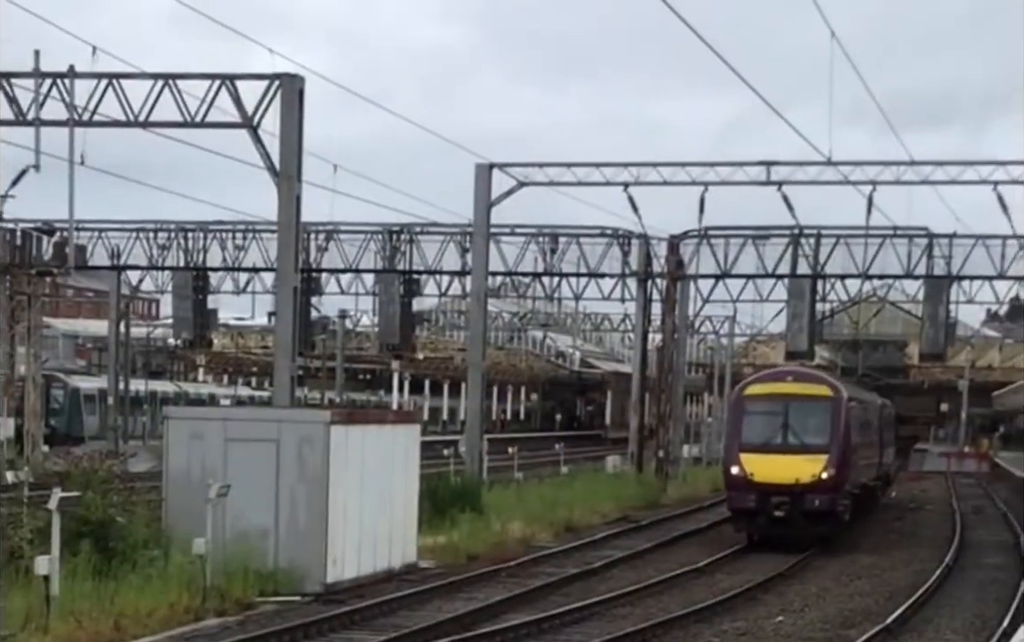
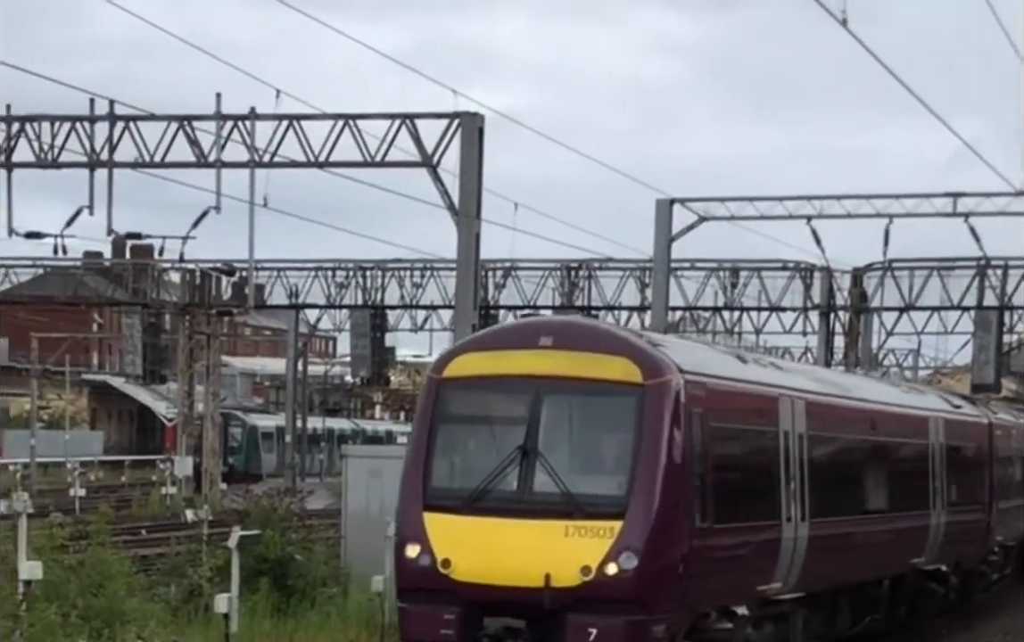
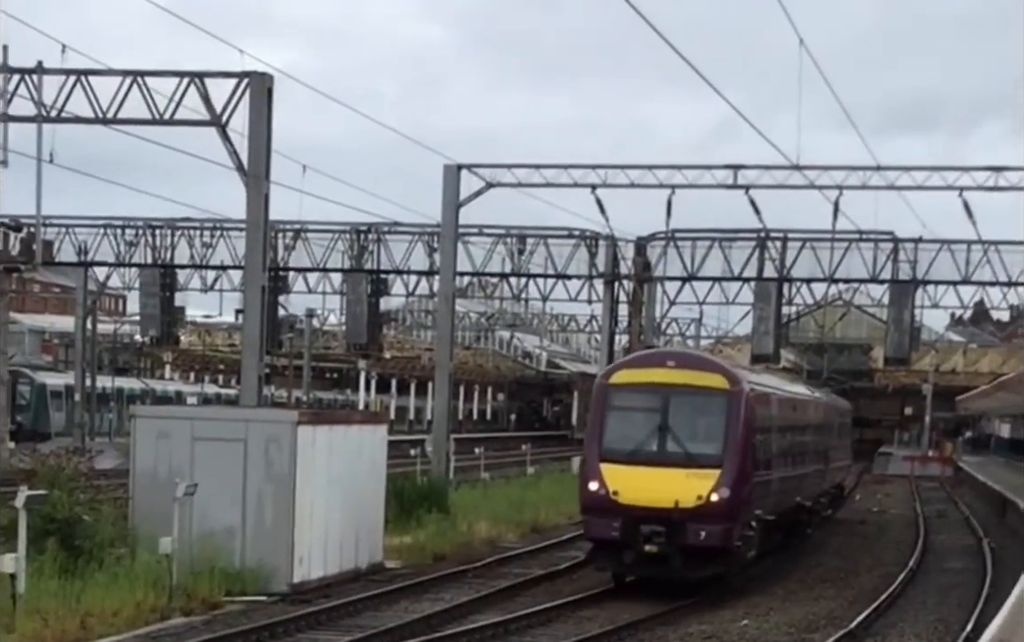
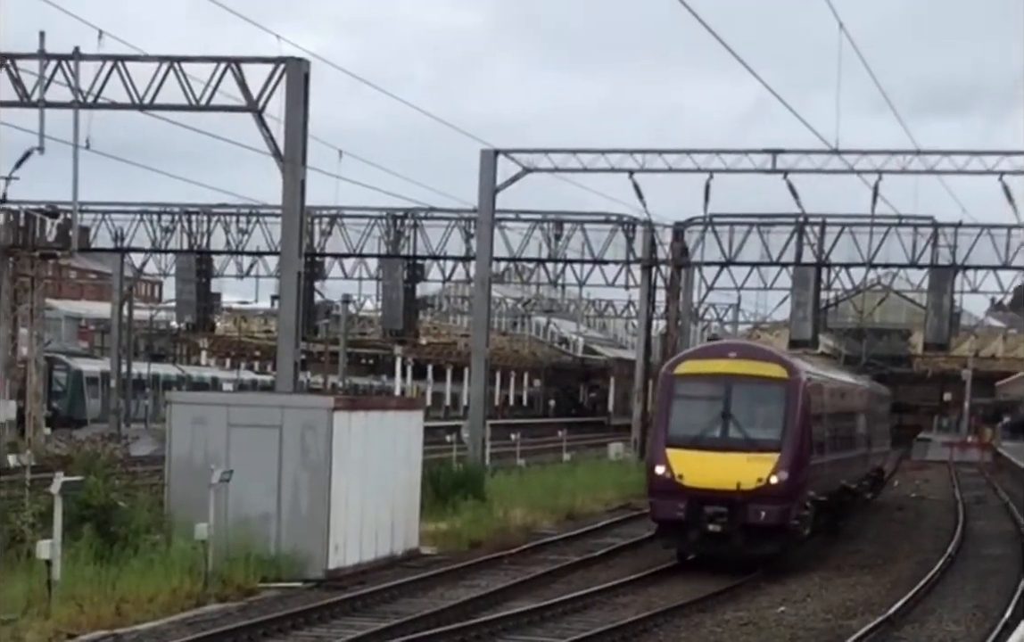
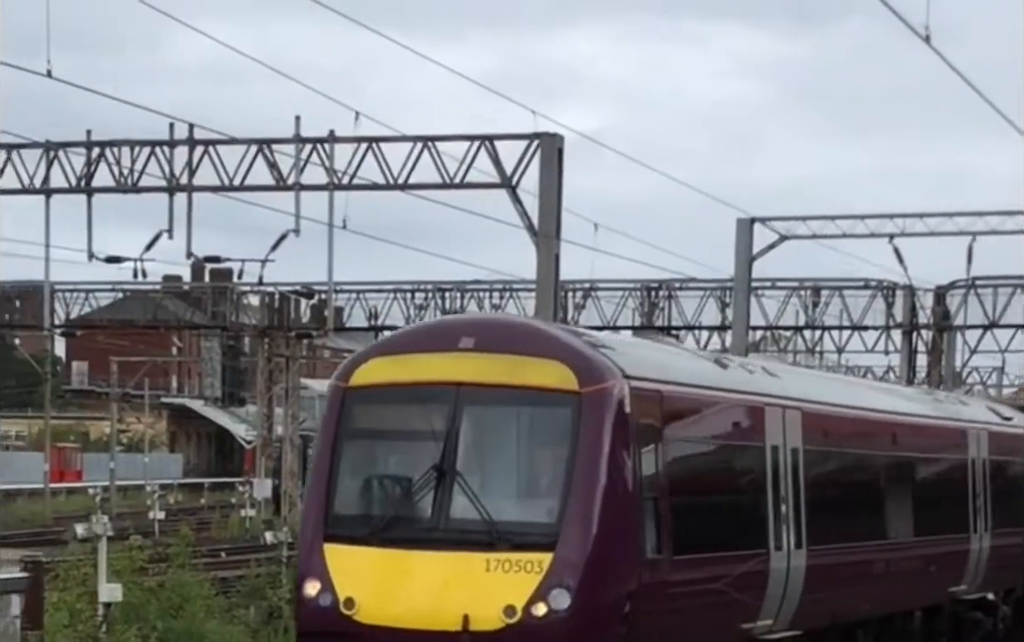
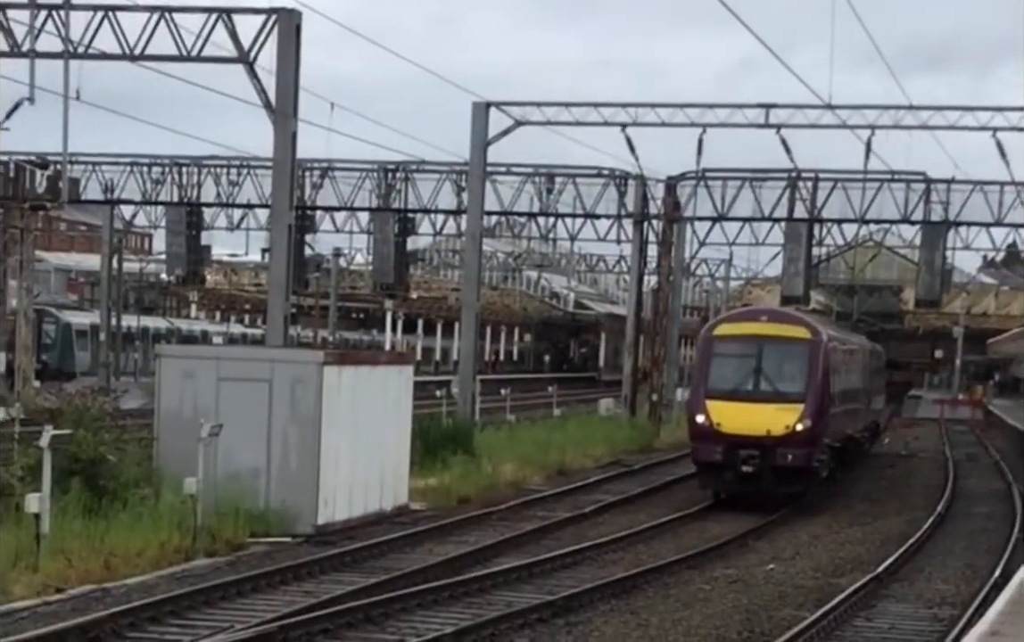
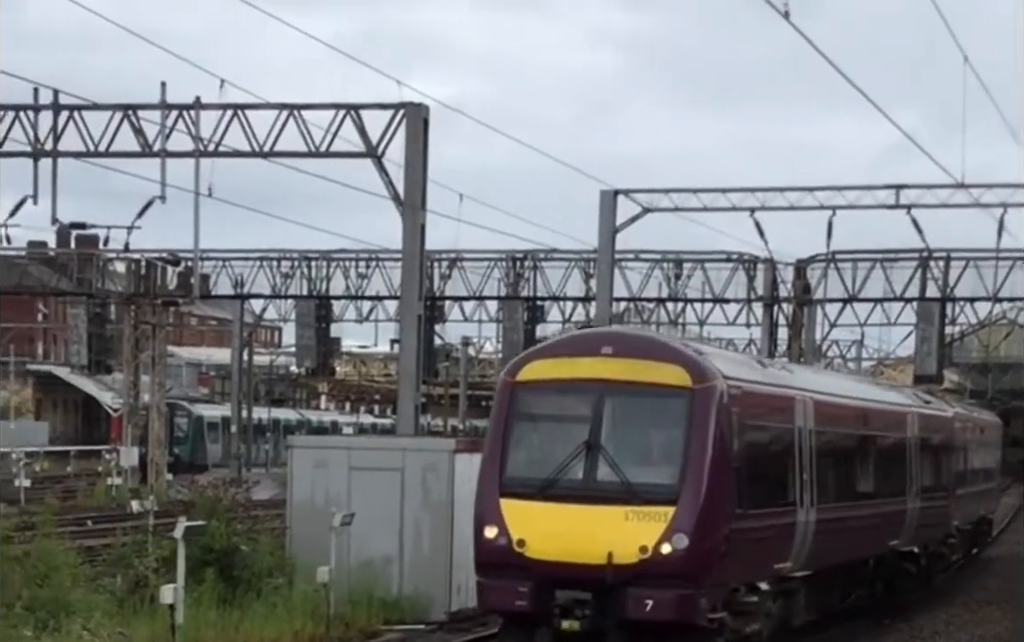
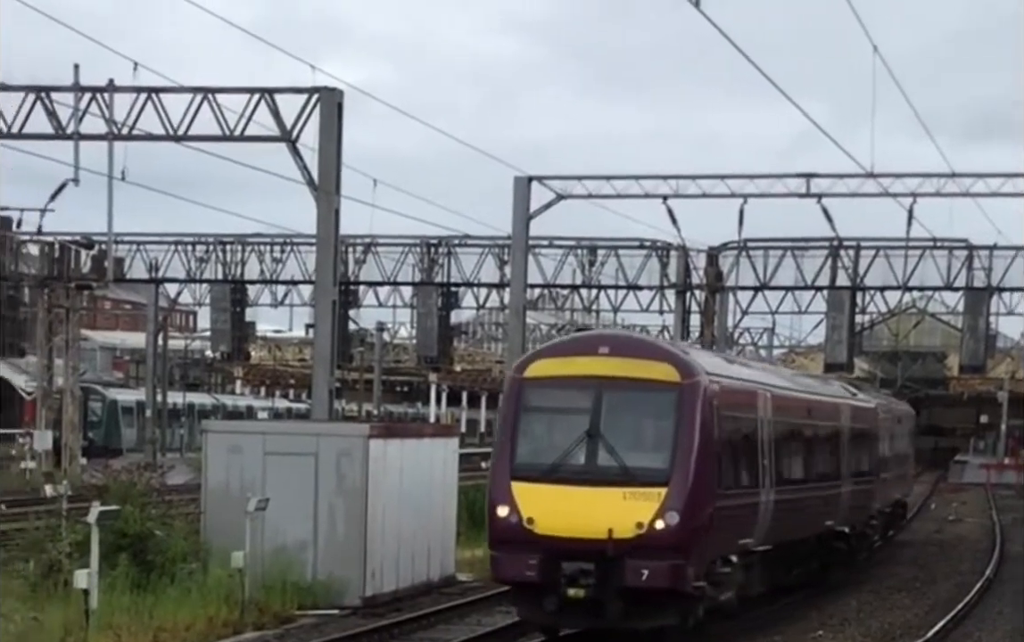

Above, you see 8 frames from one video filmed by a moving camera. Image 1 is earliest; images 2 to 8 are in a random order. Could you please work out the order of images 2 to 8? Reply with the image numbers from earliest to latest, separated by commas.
6, 4, 3, 8, 7, 2, 5
